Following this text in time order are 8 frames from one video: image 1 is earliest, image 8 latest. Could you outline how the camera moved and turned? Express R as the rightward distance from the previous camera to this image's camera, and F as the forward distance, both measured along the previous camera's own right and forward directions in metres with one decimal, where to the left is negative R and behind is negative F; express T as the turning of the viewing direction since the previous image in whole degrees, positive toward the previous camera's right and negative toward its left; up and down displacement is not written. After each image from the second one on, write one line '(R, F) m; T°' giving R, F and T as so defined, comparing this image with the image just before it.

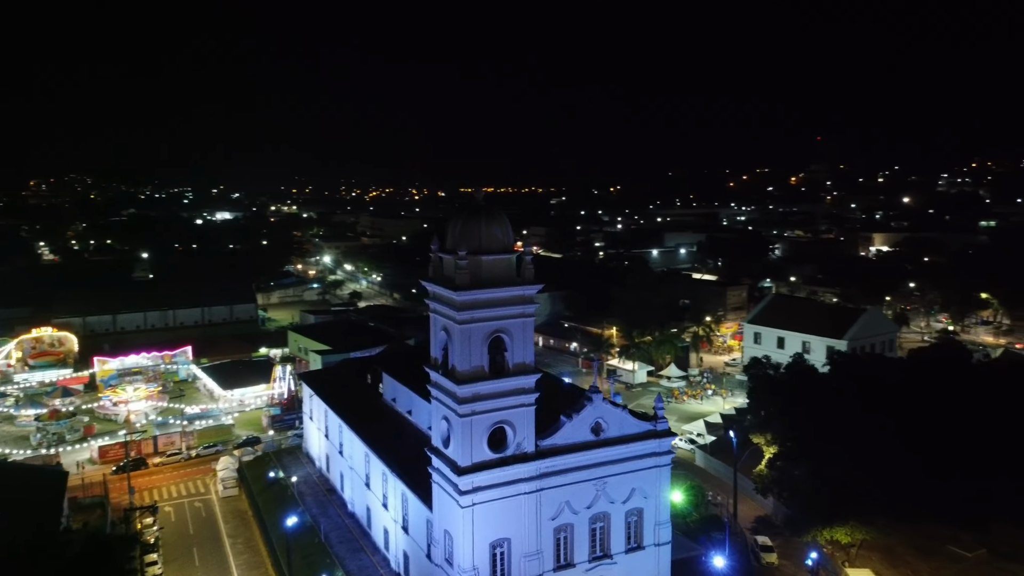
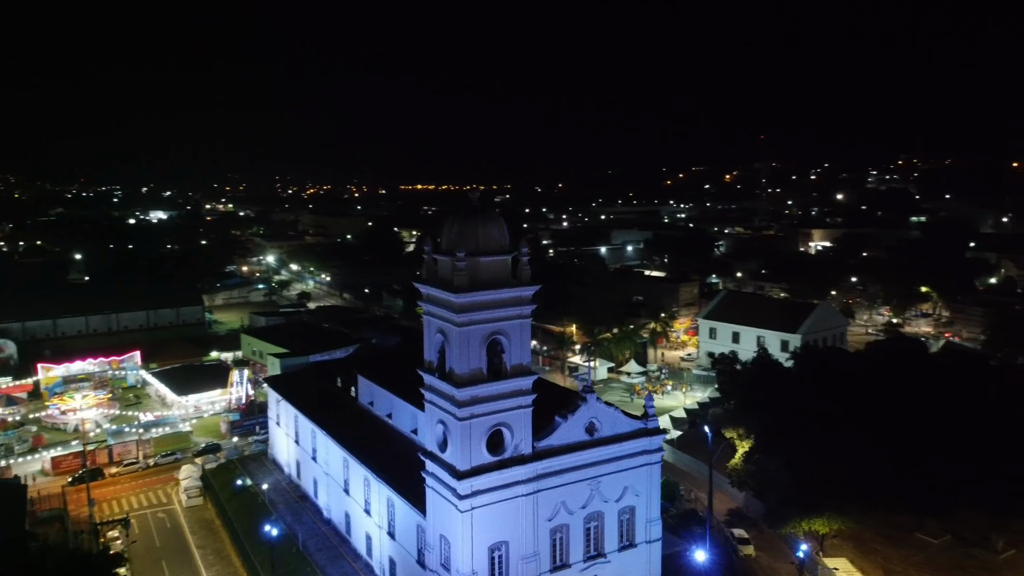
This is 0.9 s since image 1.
(-1.6, +0.2) m; +5°
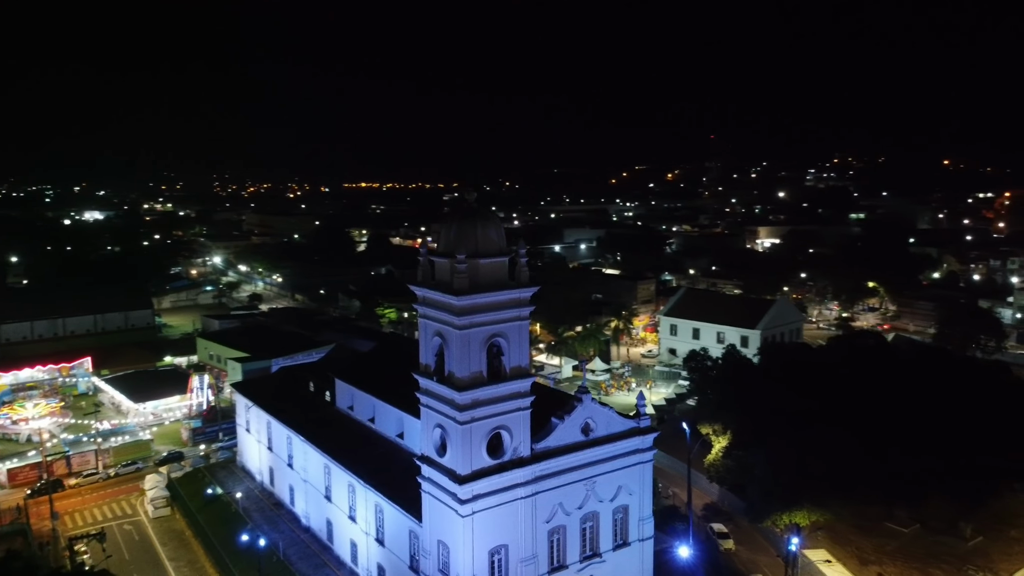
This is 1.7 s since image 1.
(-1.5, +0.2) m; +4°
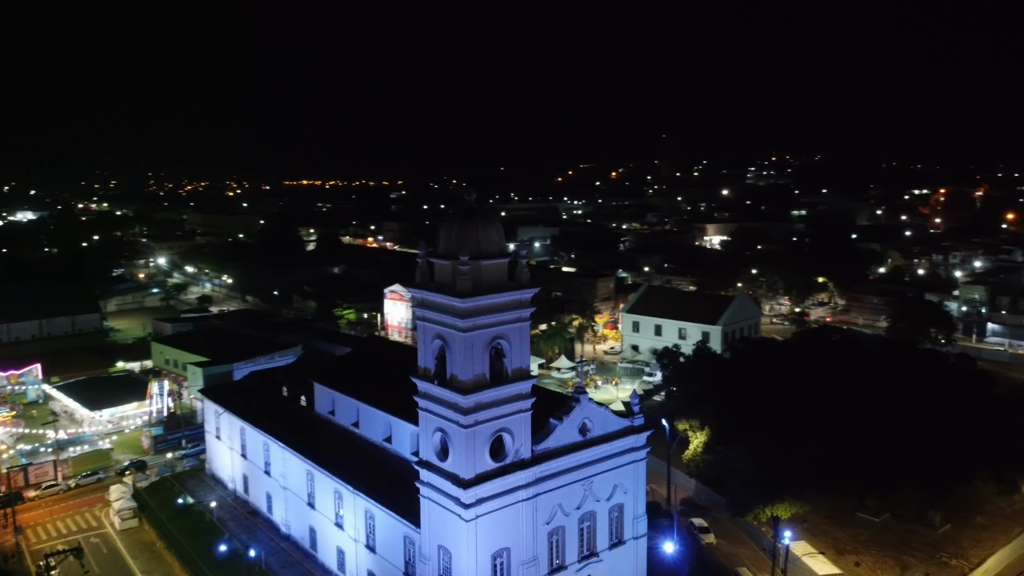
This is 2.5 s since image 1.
(-1.6, +0.2) m; +4°
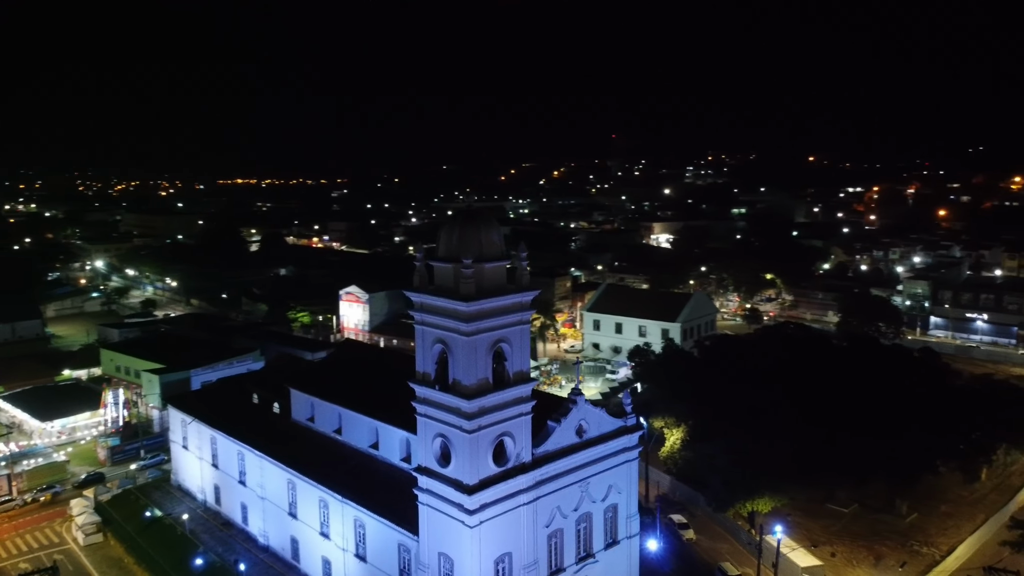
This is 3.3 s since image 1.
(-1.6, +0.2) m; +4°
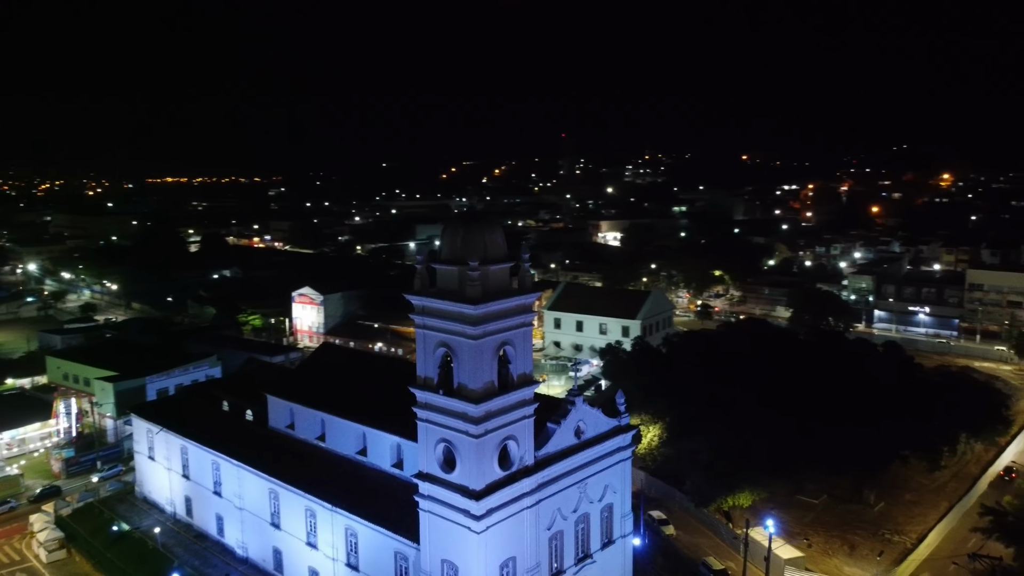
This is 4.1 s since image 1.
(-1.7, +0.3) m; +5°
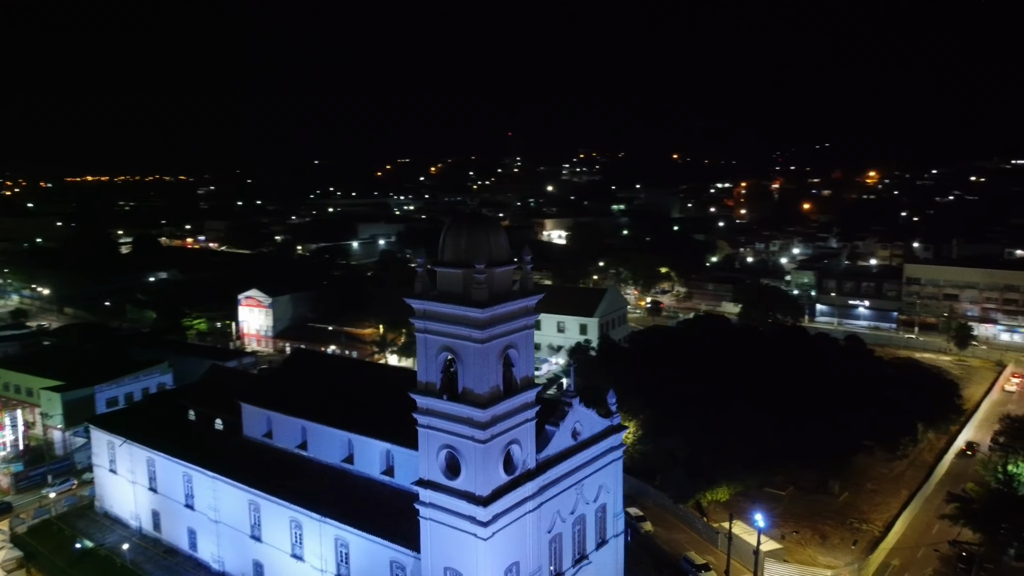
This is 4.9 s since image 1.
(-1.8, +0.3) m; +5°
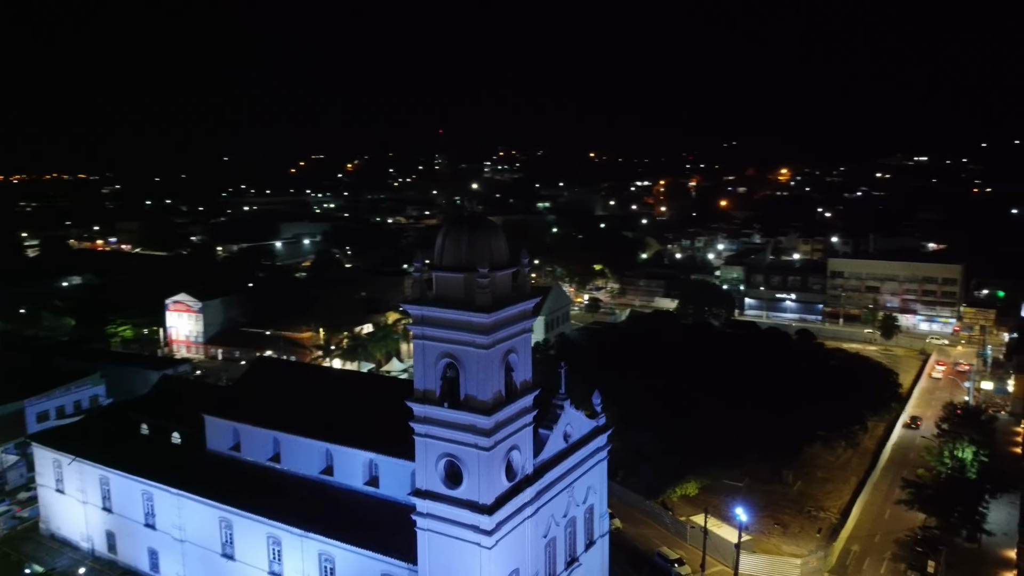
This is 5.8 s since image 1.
(-2.1, +0.4) m; +6°
